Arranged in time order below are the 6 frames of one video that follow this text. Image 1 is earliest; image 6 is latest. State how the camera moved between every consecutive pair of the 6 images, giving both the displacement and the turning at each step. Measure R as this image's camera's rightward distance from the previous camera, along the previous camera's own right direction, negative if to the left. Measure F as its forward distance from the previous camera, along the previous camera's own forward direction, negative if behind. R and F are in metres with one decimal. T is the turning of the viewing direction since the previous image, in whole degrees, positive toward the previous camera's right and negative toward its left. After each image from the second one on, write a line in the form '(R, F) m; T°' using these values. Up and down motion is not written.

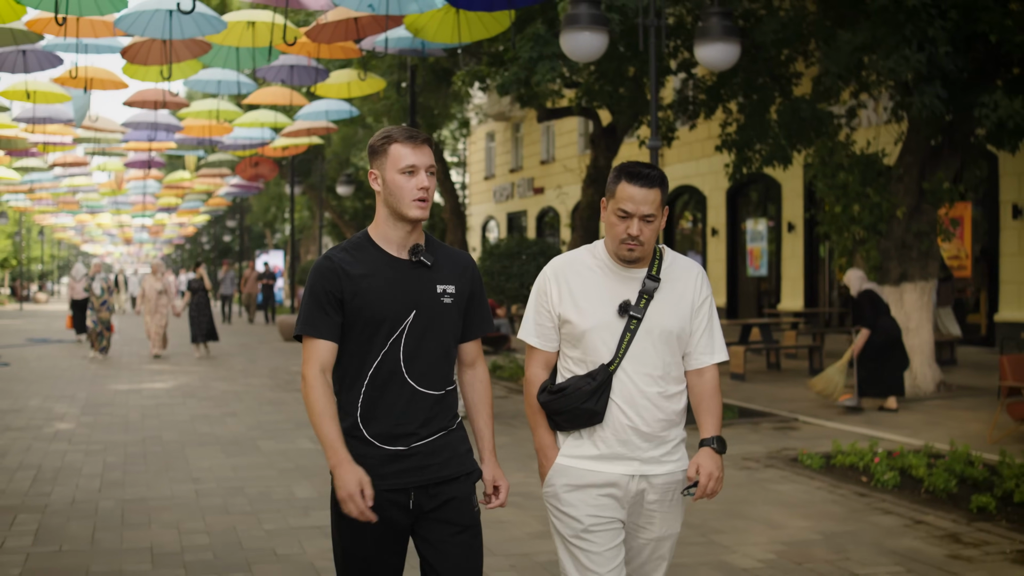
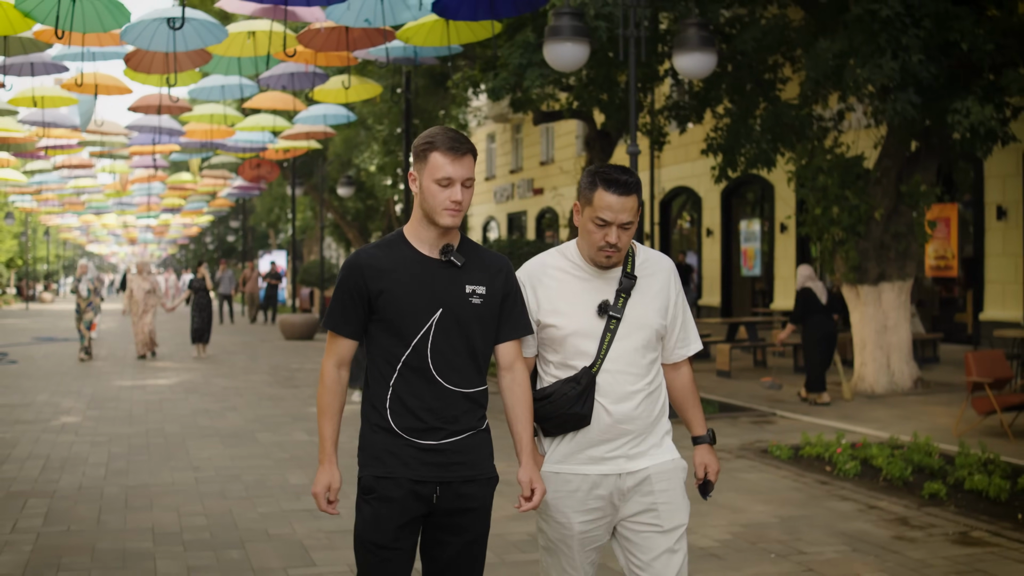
(+0.2, -0.5) m; 0°
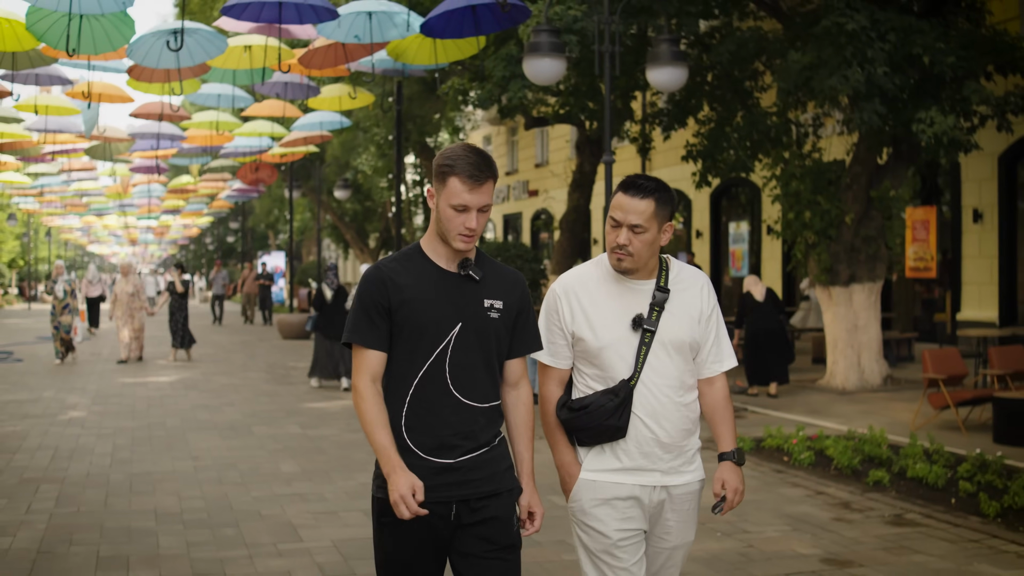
(+0.2, -0.7) m; 0°
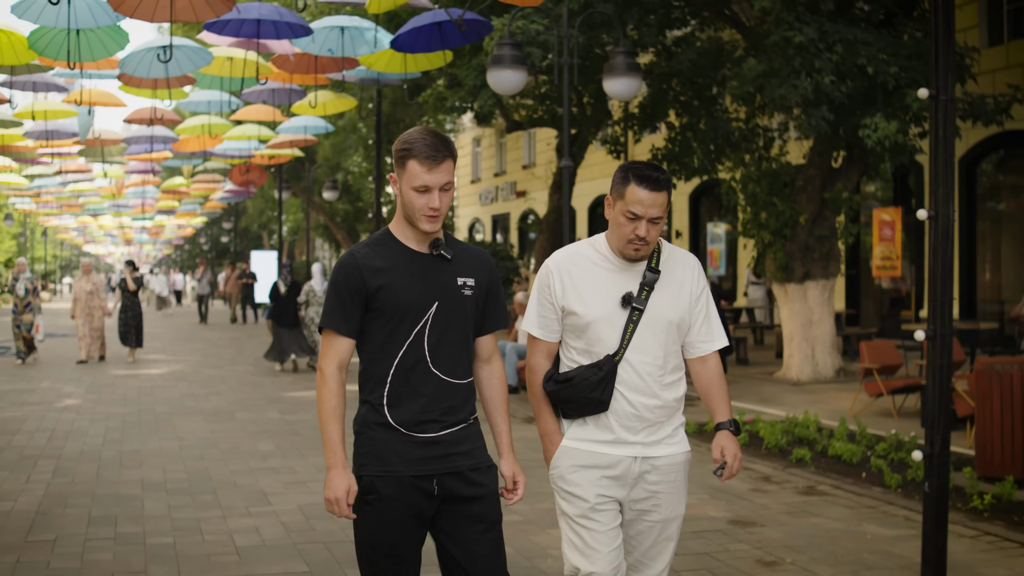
(+0.3, -0.9) m; 0°
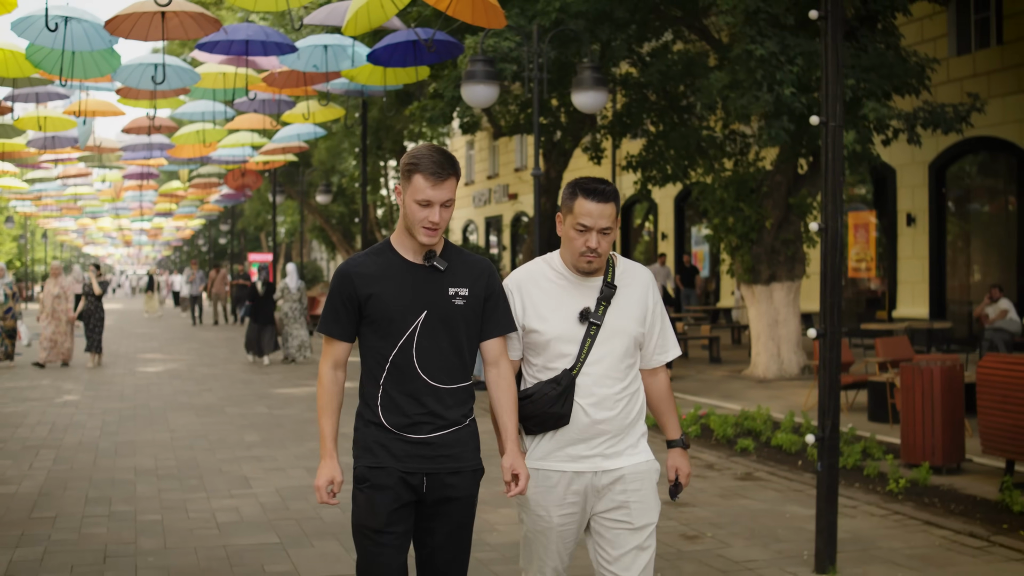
(+0.3, -0.8) m; 0°
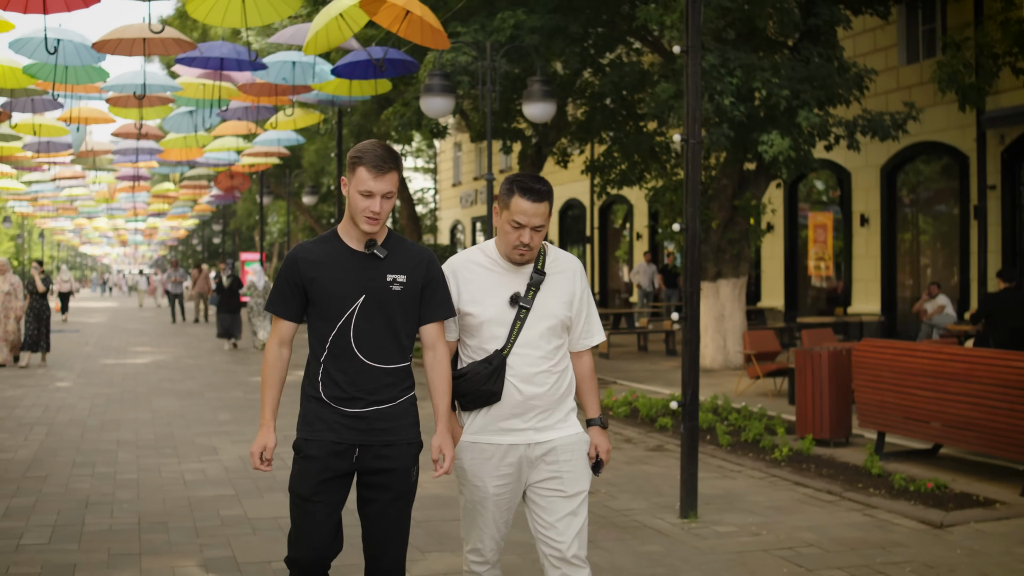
(+0.5, -1.3) m; 0°
